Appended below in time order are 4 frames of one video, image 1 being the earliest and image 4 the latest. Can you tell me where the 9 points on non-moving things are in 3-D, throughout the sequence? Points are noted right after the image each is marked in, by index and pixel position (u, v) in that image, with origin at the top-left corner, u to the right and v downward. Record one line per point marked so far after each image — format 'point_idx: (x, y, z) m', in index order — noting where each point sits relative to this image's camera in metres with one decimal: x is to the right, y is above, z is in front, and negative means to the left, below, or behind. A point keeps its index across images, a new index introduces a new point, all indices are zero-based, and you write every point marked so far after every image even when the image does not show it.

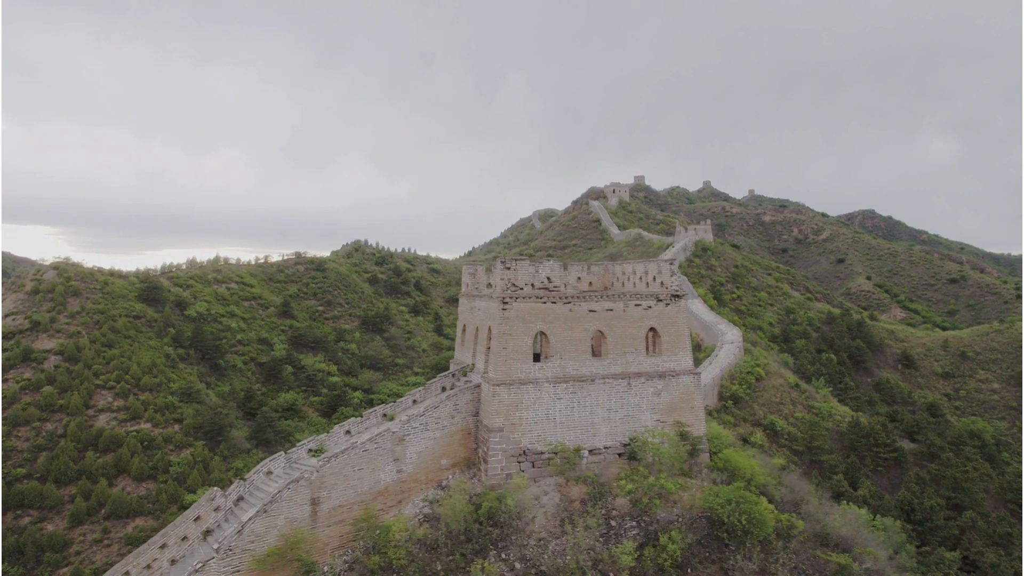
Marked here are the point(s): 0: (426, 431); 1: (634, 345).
0: (-1.5, -2.5, +9.7) m
1: (+2.4, -1.1, +10.5) m
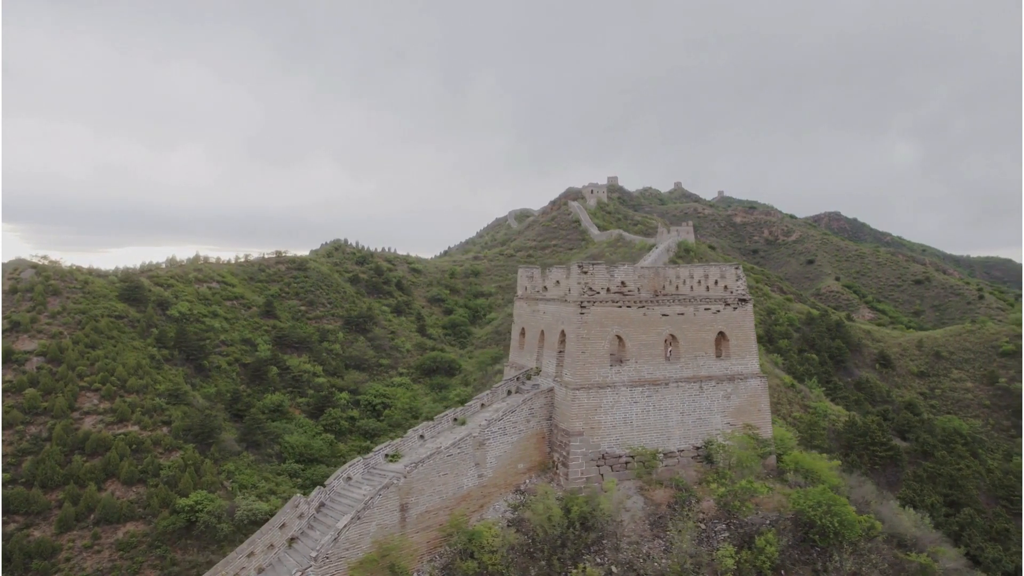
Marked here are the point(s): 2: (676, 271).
0: (-0.1, -2.6, +9.7) m
1: (+3.7, -1.2, +10.6) m
2: (+3.2, +0.3, +10.7) m
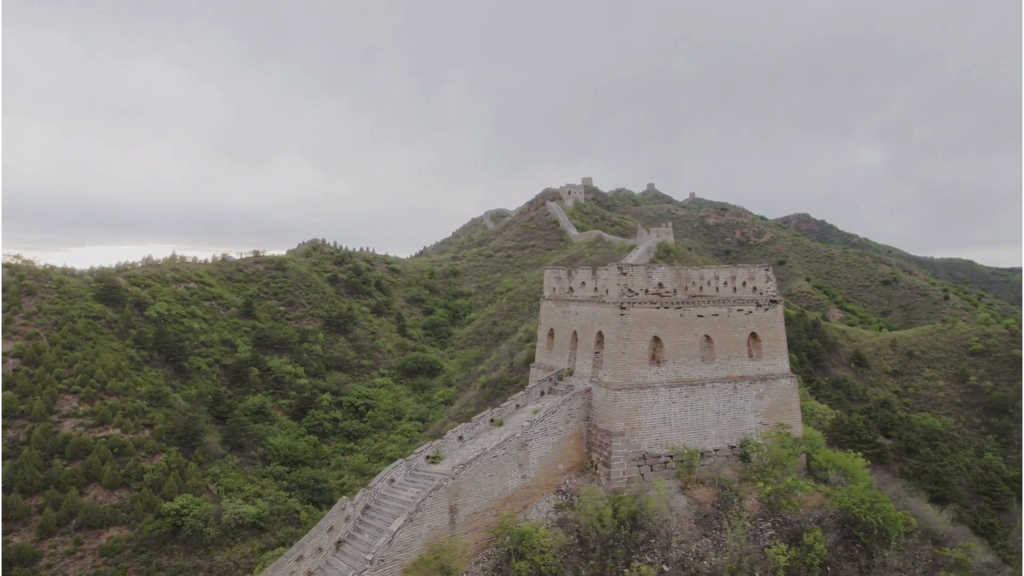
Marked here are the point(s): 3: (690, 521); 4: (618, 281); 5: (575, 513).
0: (+0.6, -2.6, +9.7) m
1: (+4.4, -1.2, +10.7) m
2: (+3.9, +0.3, +10.8) m
3: (+2.8, -3.7, +8.7) m
4: (+2.0, +0.1, +10.1) m
5: (+1.0, -3.7, +8.9) m
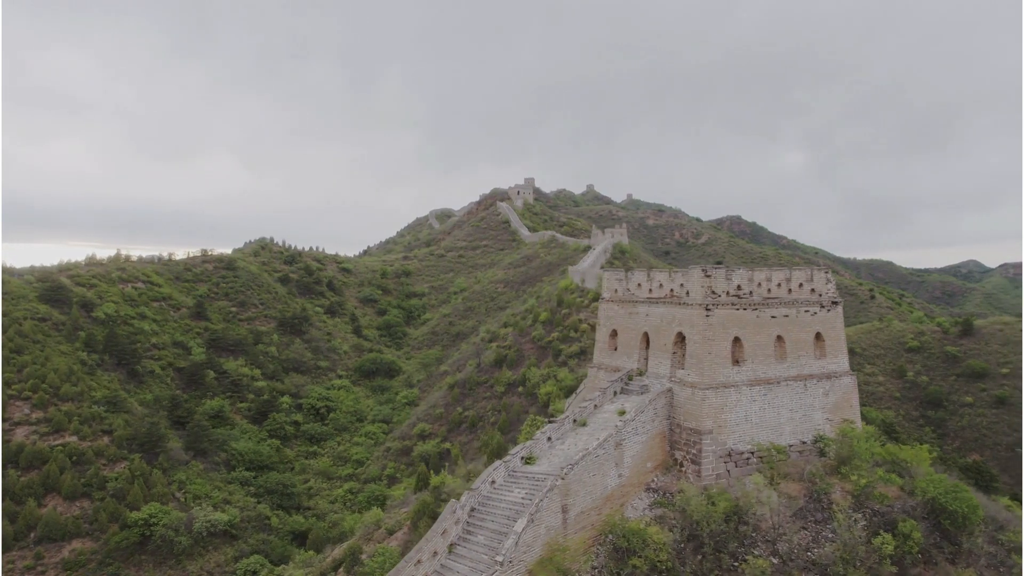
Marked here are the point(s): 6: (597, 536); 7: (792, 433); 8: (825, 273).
0: (+2.3, -2.7, +9.9) m
1: (+6.0, -1.3, +11.2) m
2: (+5.5, +0.3, +11.2) m
3: (+4.6, -3.8, +9.0) m
4: (+3.6, +0.1, +10.4) m
5: (+2.7, -3.7, +9.1) m
6: (+1.4, -4.0, +8.9) m
7: (+5.4, -2.8, +10.5) m
8: (+6.8, +0.3, +11.8) m
